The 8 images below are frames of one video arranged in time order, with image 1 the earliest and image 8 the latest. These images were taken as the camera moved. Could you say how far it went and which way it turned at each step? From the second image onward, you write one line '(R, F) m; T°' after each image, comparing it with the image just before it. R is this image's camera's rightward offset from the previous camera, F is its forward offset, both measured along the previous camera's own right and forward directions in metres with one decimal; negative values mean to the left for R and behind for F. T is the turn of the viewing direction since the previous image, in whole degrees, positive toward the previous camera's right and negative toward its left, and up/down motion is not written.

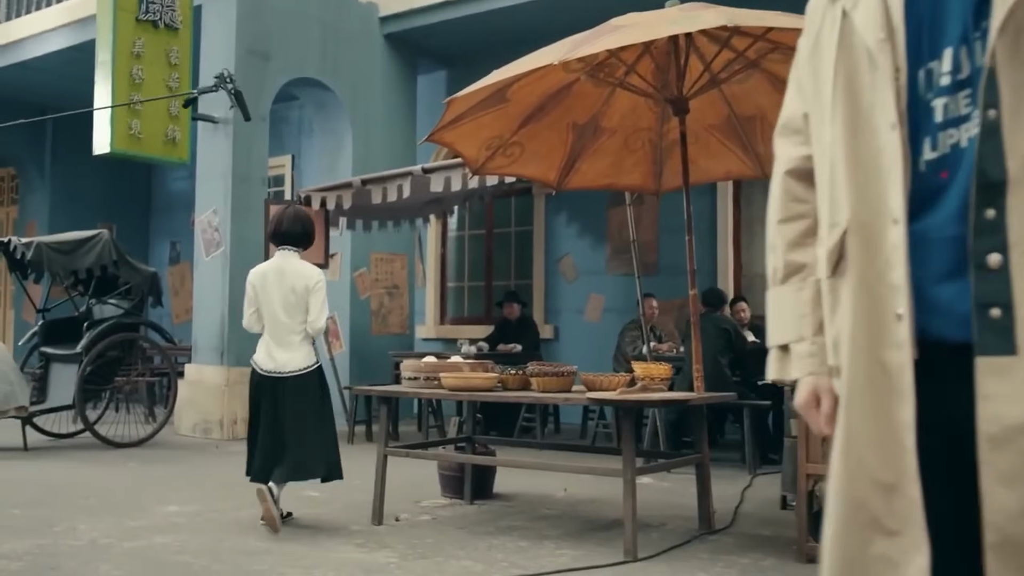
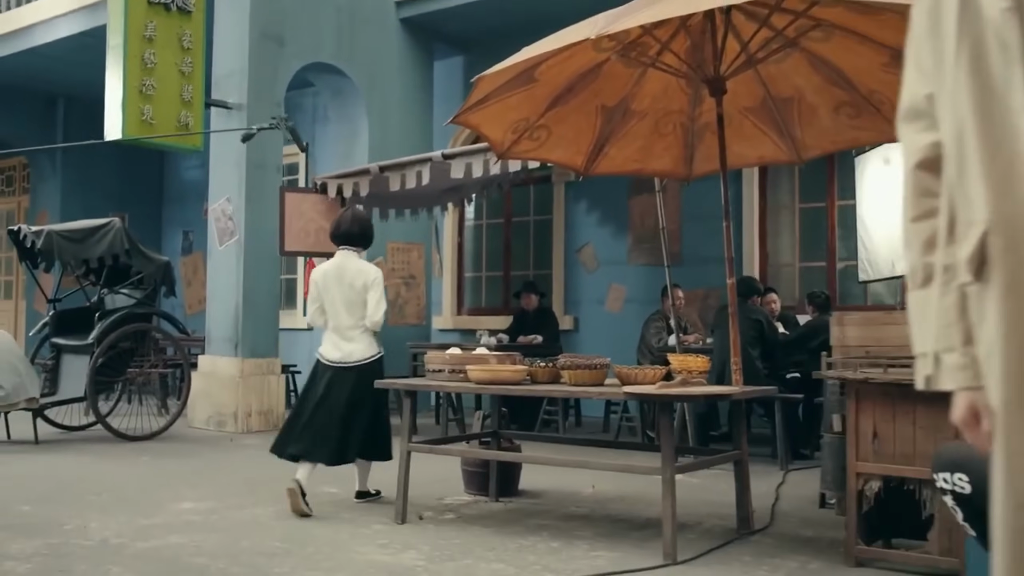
(-0.1, +0.2) m; -1°
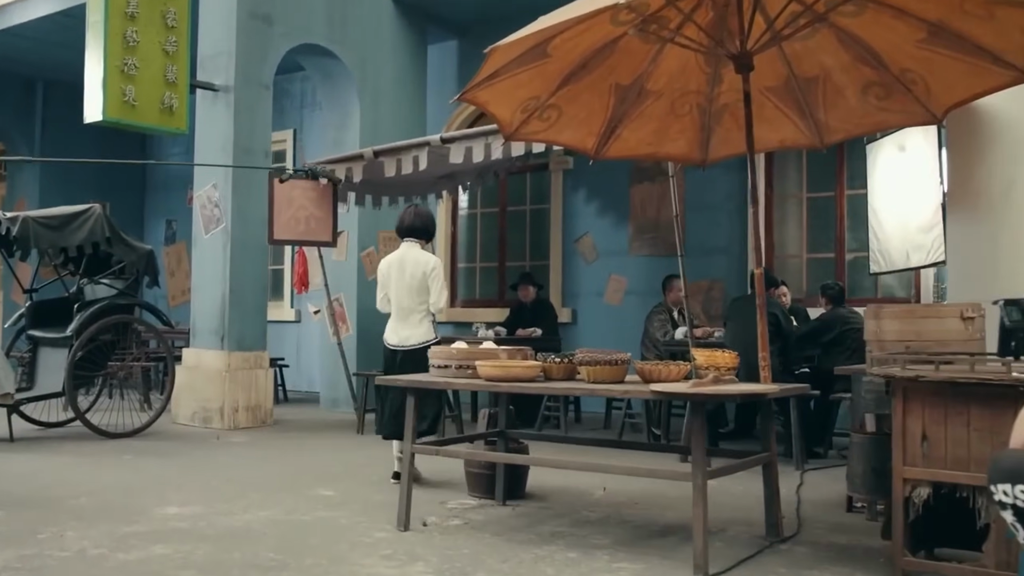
(-0.1, +0.3) m; +1°
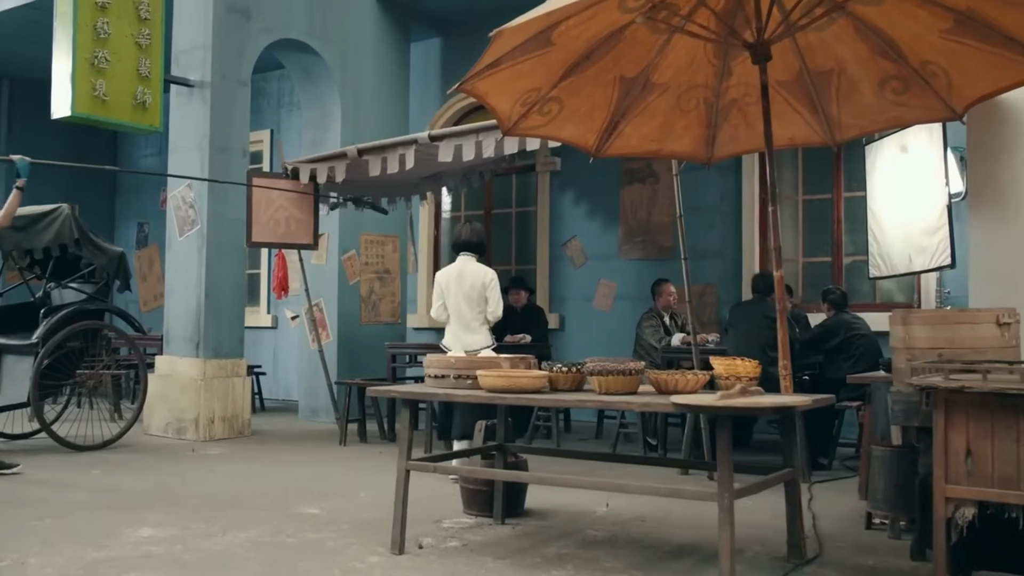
(-0.1, +0.3) m; +2°
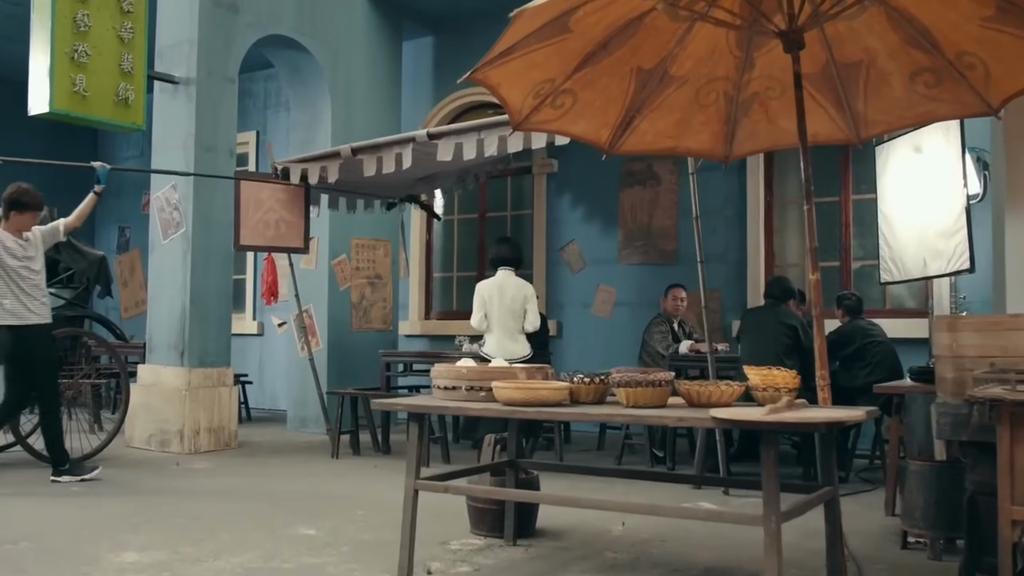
(-0.1, +0.3) m; +1°
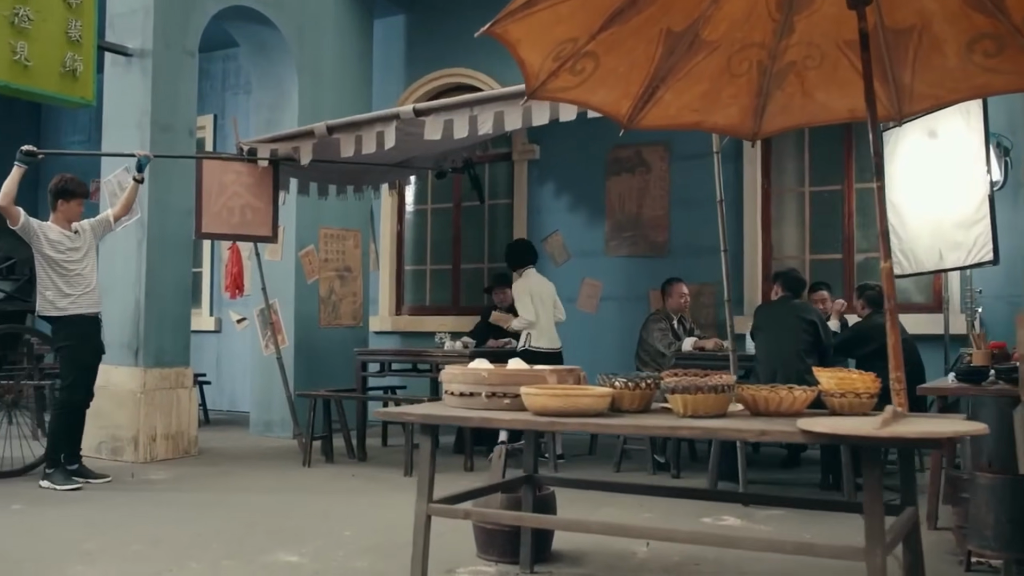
(-0.3, +0.6) m; +3°
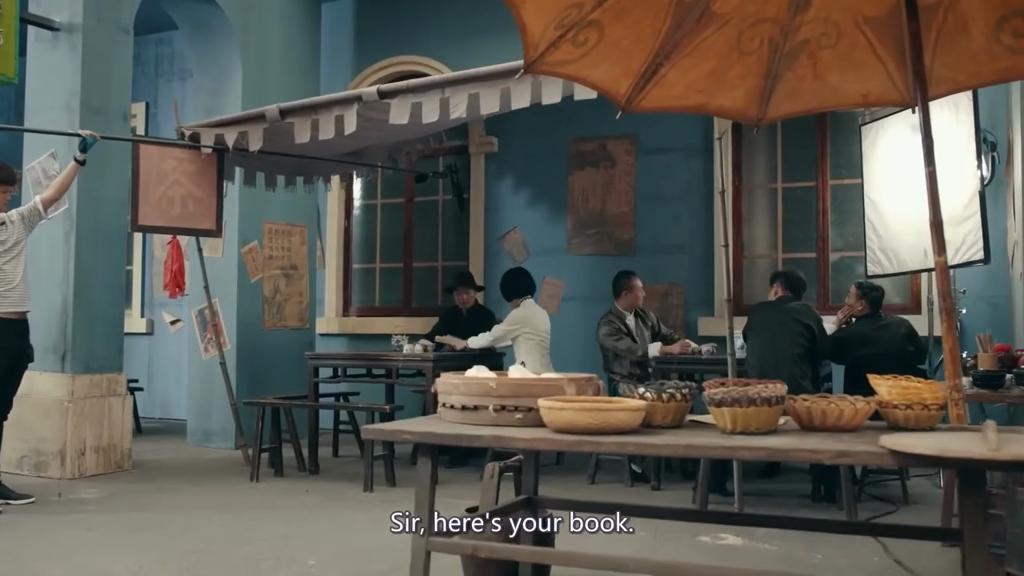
(-0.2, +0.5) m; +4°
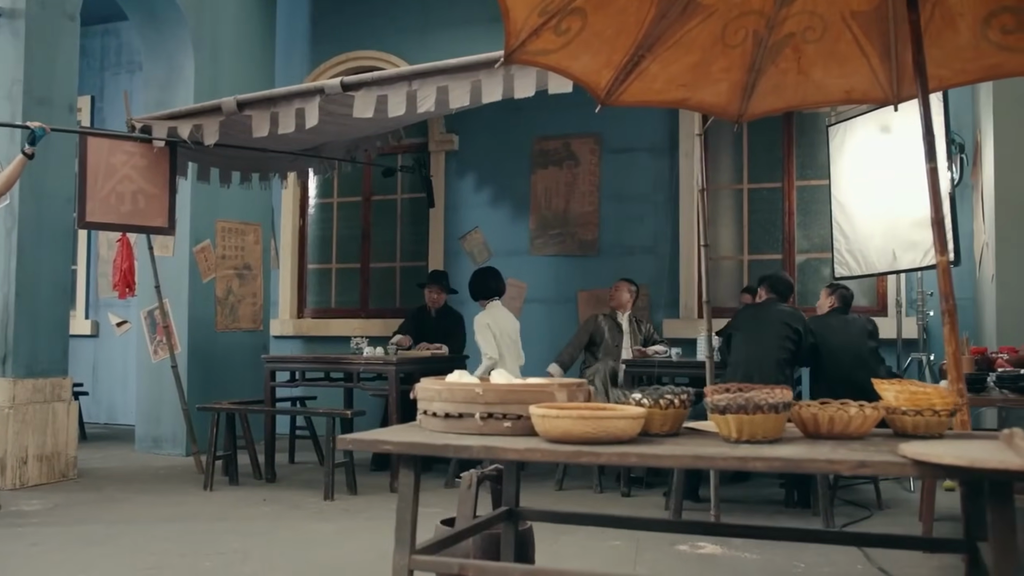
(-0.1, +0.2) m; +3°
